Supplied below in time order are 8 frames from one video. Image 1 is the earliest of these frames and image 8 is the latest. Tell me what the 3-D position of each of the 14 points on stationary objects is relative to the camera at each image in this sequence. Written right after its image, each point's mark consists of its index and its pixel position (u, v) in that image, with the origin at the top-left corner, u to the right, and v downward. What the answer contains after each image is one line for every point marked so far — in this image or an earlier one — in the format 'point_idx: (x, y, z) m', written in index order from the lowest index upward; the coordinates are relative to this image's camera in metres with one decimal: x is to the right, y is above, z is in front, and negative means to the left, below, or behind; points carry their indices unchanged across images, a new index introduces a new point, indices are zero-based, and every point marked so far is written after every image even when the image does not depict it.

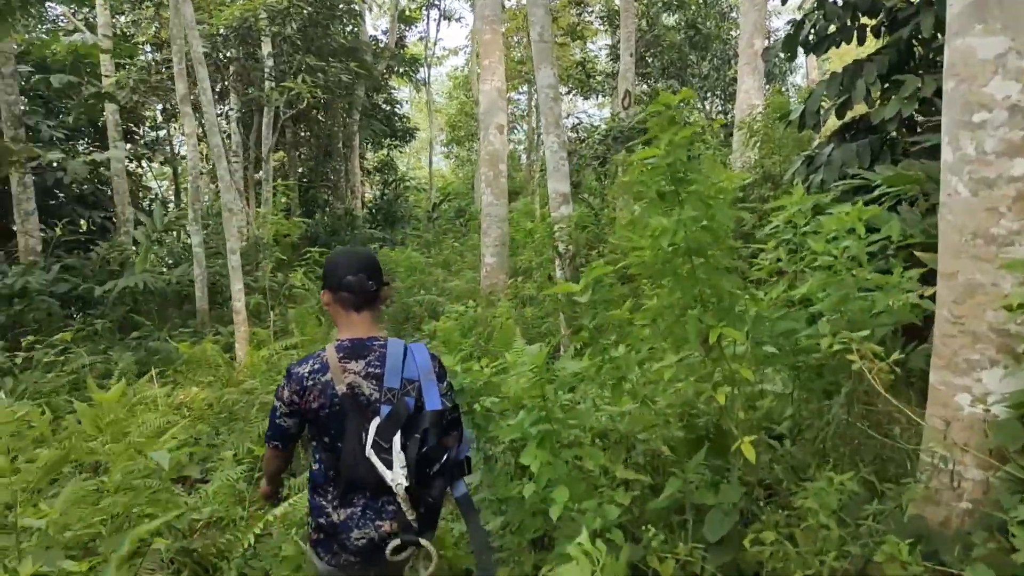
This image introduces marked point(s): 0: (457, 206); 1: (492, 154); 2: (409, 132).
0: (-1.0, +1.5, +16.9) m
1: (-0.2, +1.3, +8.4) m
2: (-2.3, +3.4, +19.6) m
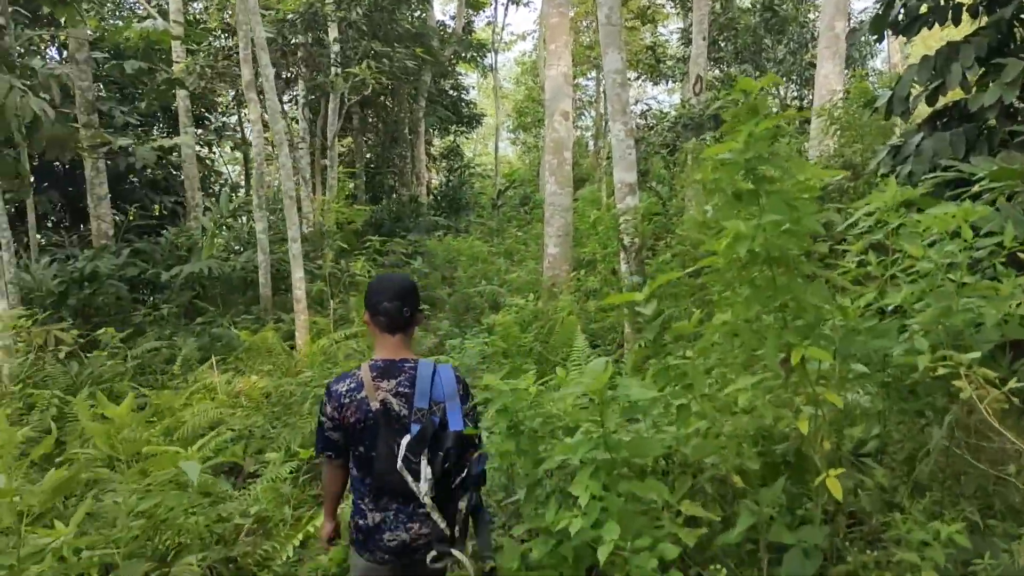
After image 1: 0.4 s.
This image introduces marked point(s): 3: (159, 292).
0: (+0.2, +1.8, +16.7) m
1: (+0.4, +1.3, +8.1) m
2: (-0.8, +3.7, +19.4) m
3: (-4.0, -0.1, +10.1) m
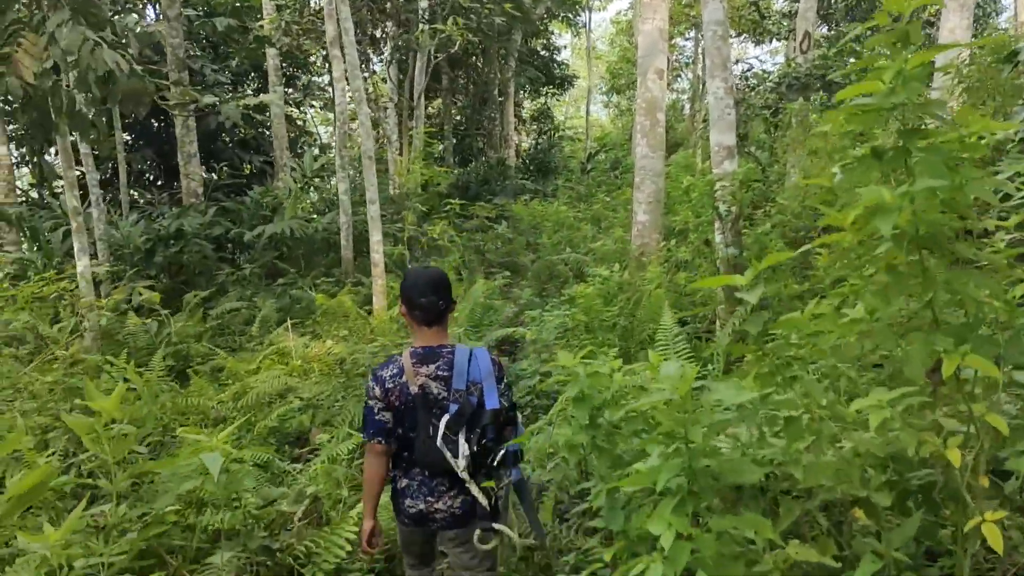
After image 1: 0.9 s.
0: (+1.8, +2.3, +16.1) m
1: (+1.2, +1.6, +7.6) m
2: (+1.2, +4.4, +18.9) m
3: (-3.0, +0.4, +10.1) m
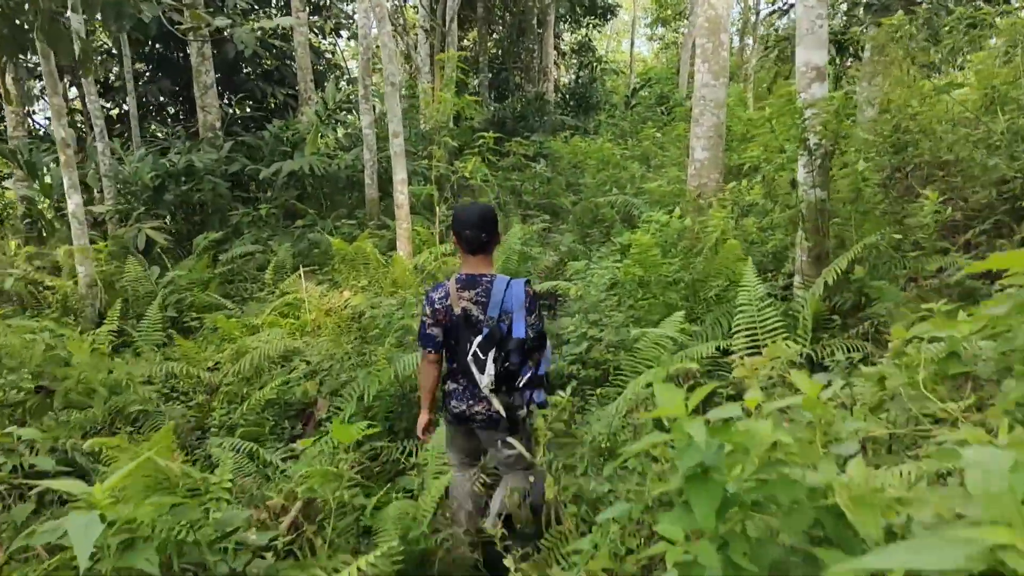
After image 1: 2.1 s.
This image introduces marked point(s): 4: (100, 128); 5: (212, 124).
0: (+2.5, +3.3, +15.1) m
1: (+1.5, +2.0, +6.7) m
2: (+1.9, +5.5, +17.7) m
3: (-2.6, +1.0, +9.3) m
4: (-3.9, +1.5, +8.6) m
5: (-3.5, +1.9, +10.5) m
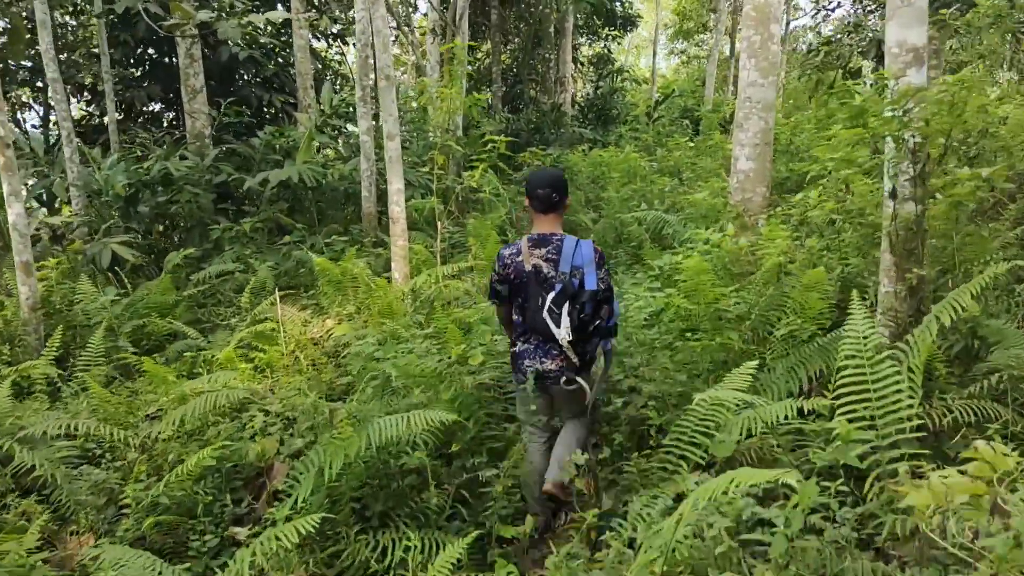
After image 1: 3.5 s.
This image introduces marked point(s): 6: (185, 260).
0: (+2.7, +2.9, +14.2) m
1: (+1.6, +1.8, +5.7) m
2: (+2.2, +5.1, +16.9) m
3: (-2.5, +0.8, +8.5) m
4: (-3.8, +1.3, +7.7) m
5: (-3.4, +1.7, +9.6) m
6: (-2.7, +0.2, +7.4) m
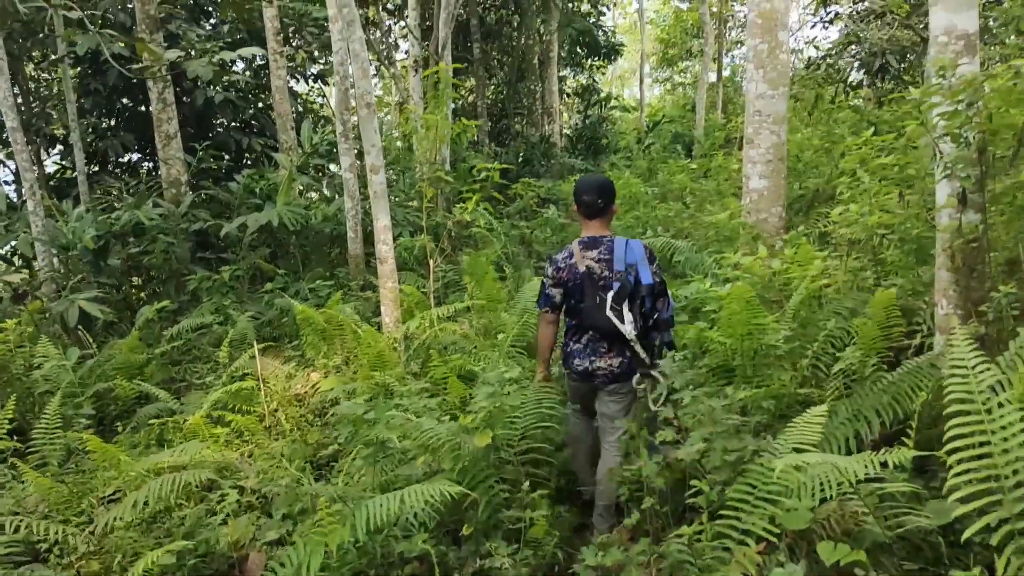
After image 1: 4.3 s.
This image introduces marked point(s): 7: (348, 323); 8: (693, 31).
0: (+2.5, +2.4, +13.8) m
1: (+1.5, +1.6, +5.3) m
2: (+1.9, +4.5, +16.6) m
3: (-2.5, +0.3, +8.0) m
4: (-3.9, +0.8, +7.2) m
5: (-3.4, +1.1, +9.2) m
6: (-2.7, -0.2, +6.8) m
7: (-1.0, -0.2, +5.3) m
8: (+3.7, +5.2, +18.2) m
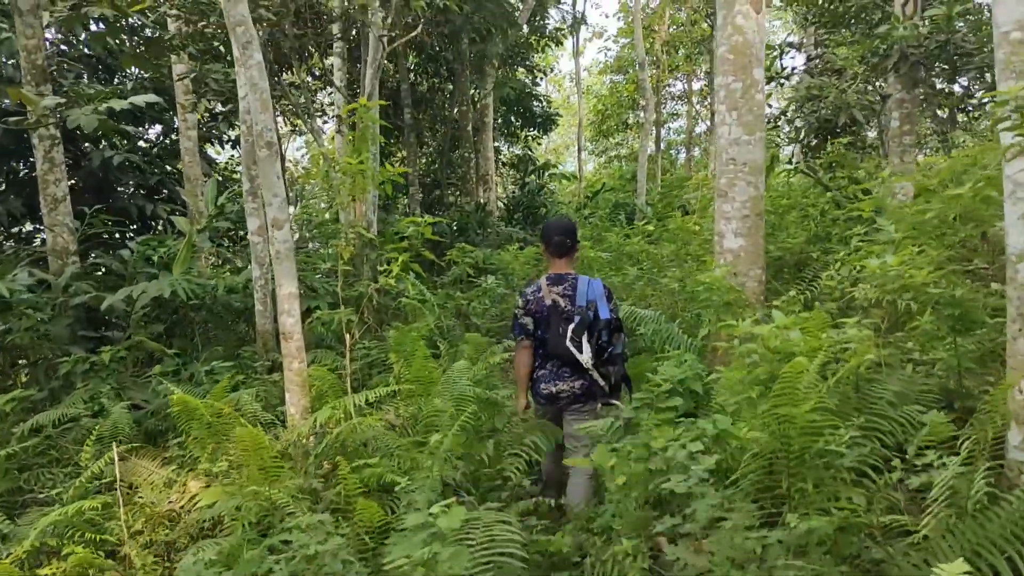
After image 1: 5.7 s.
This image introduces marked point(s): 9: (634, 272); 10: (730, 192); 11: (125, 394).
0: (+1.6, +1.3, +13.2) m
1: (+1.2, +1.2, +4.6) m
2: (+0.7, +3.1, +16.1) m
3: (-3.0, -0.3, +6.8) m
4: (-4.3, +0.3, +6.0) m
5: (-4.1, +0.4, +8.0) m
6: (-3.1, -0.7, +5.7) m
7: (-1.3, -0.6, +4.2) m
8: (+2.4, +3.7, +17.9) m
9: (+0.8, +0.1, +6.2) m
10: (+1.1, +0.5, +4.7) m
11: (-2.4, -0.7, +5.6) m
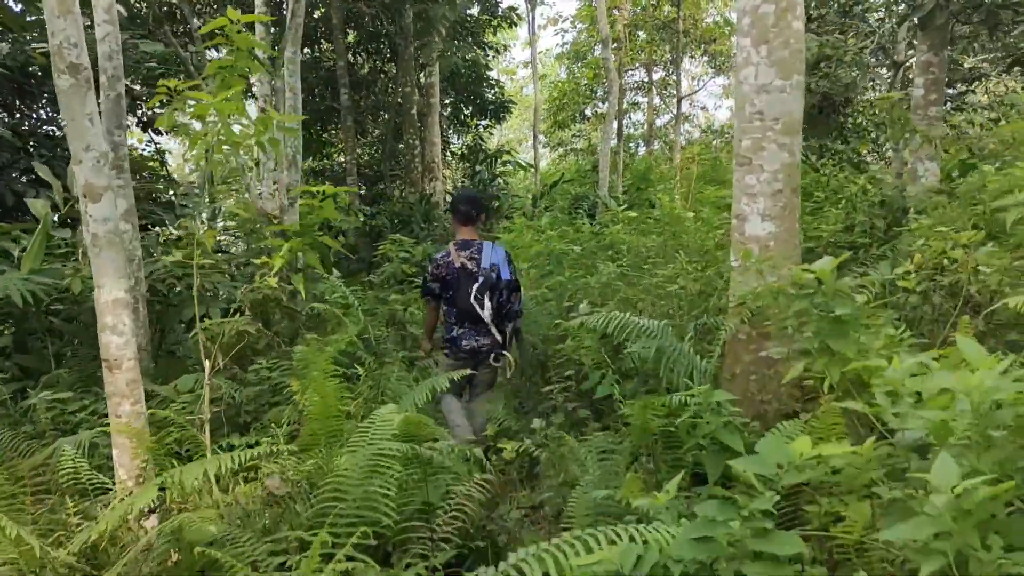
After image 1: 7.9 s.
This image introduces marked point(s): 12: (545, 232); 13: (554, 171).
0: (+0.9, +1.3, +11.9) m
1: (+1.0, +1.2, +3.4) m
2: (-0.1, +3.1, +14.8) m
3: (-3.4, -0.3, +5.3) m
4: (-4.6, +0.2, +4.5) m
5: (-4.4, +0.4, +6.4) m
6: (-3.4, -0.7, +4.1) m
7: (-1.5, -0.6, +2.8) m
8: (+1.4, +3.7, +16.7) m
9: (+0.5, +0.1, +4.8) m
10: (+0.9, +0.5, +3.4) m
11: (-2.7, -0.7, +4.1) m
12: (+0.3, +0.5, +8.0) m
13: (+0.7, +2.1, +15.9) m
